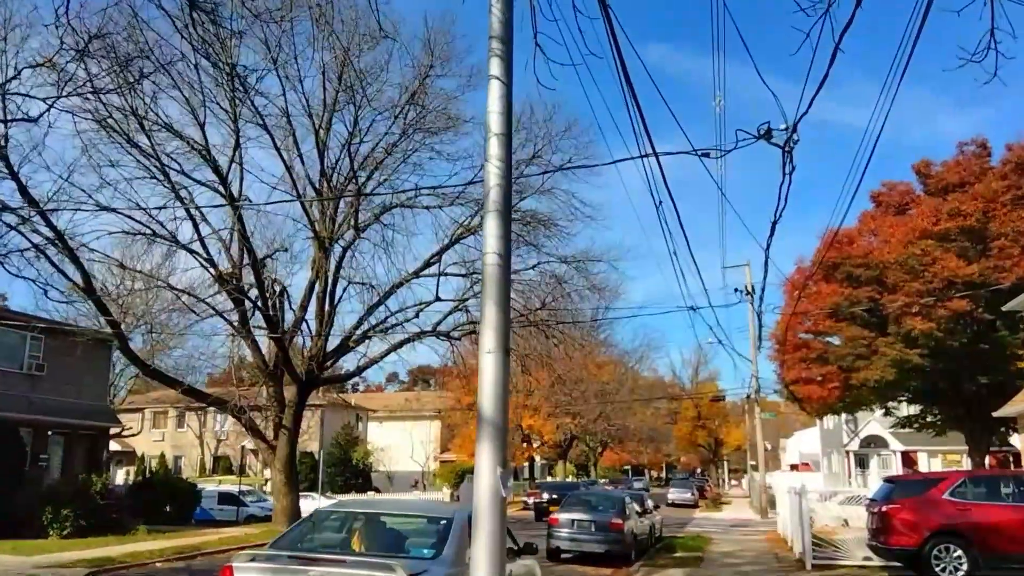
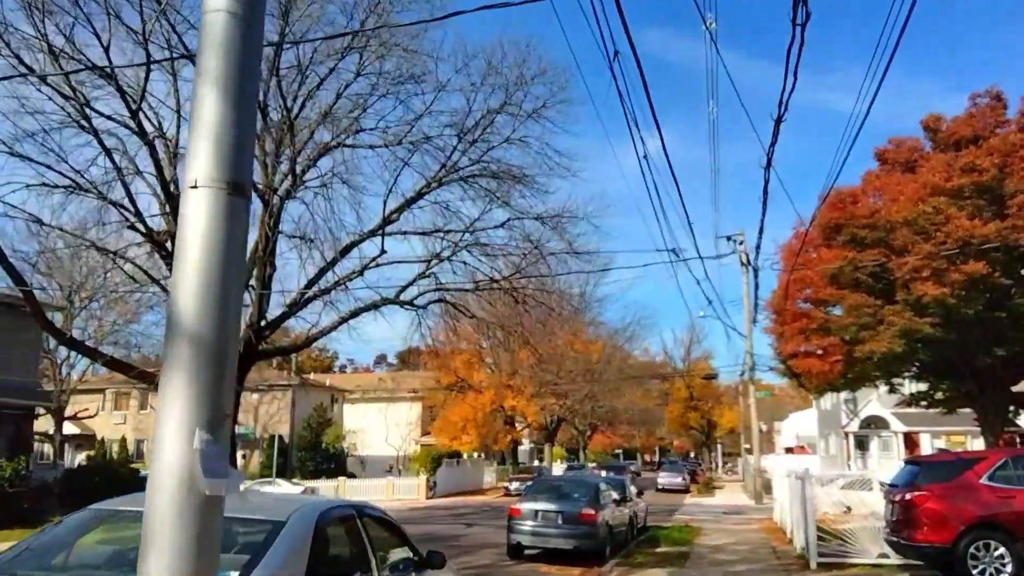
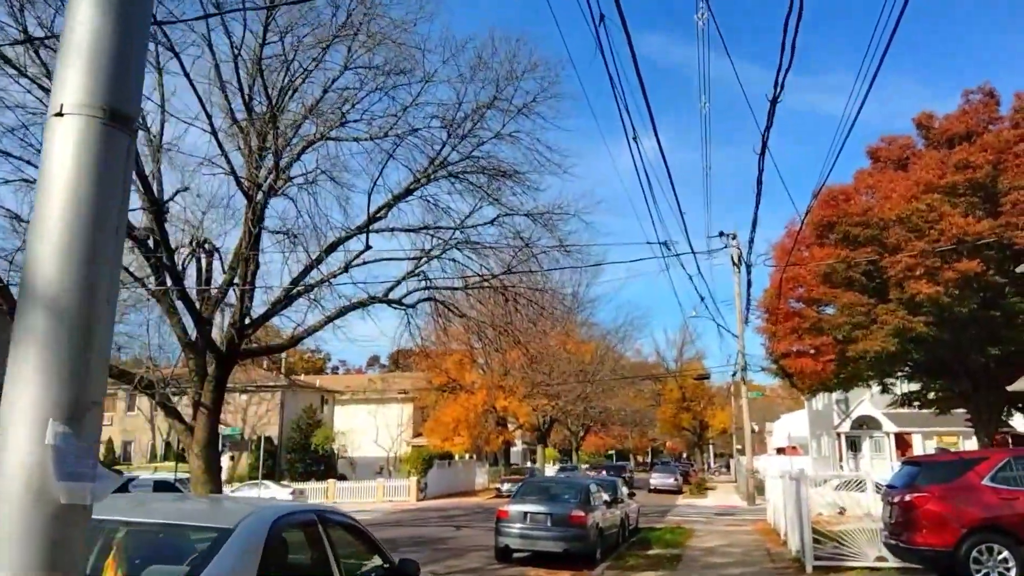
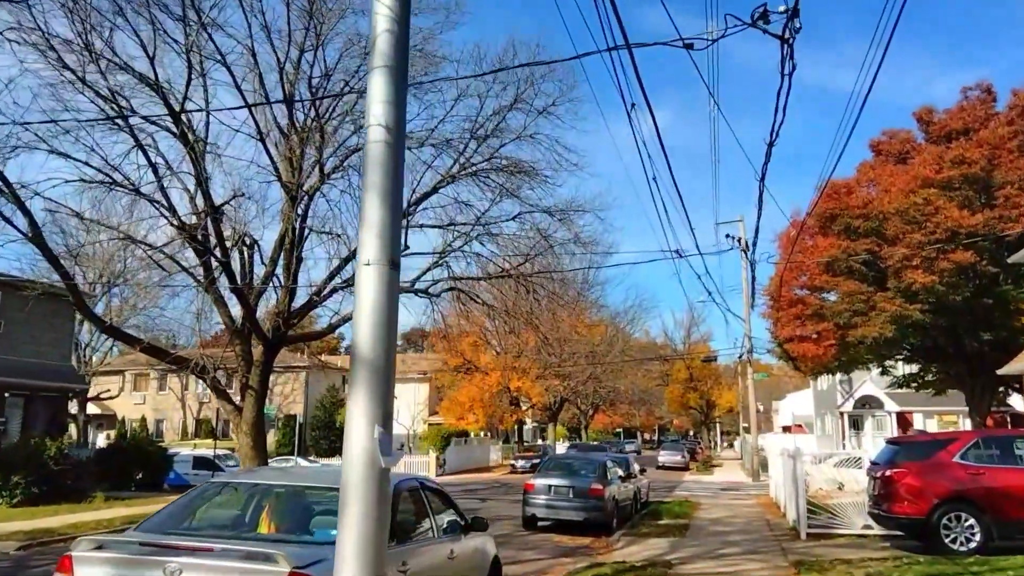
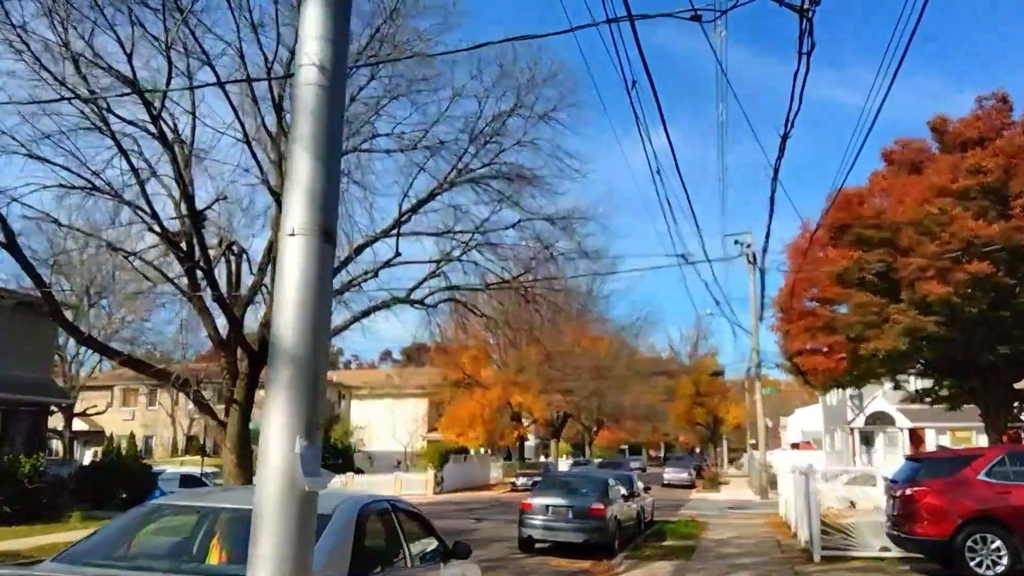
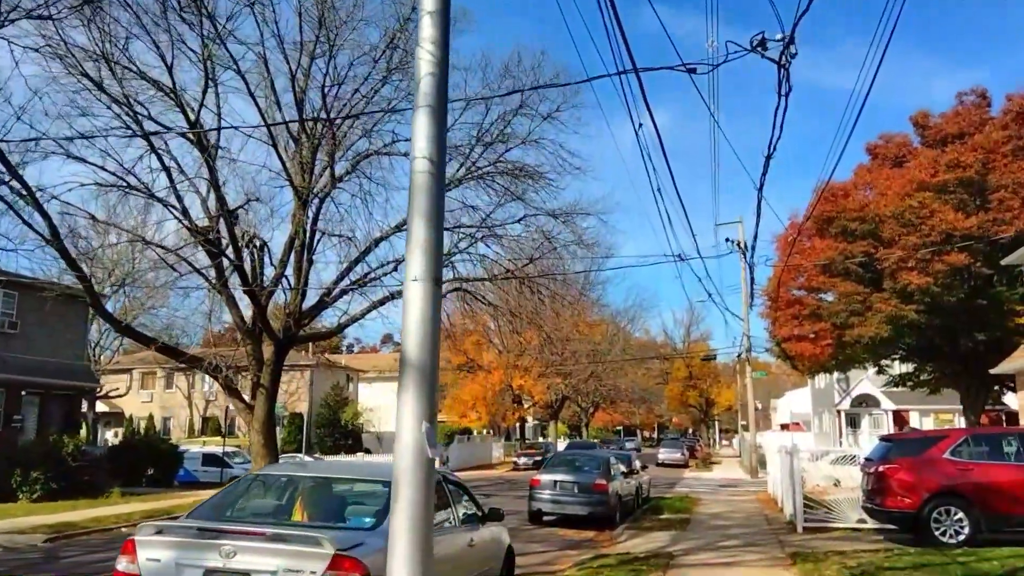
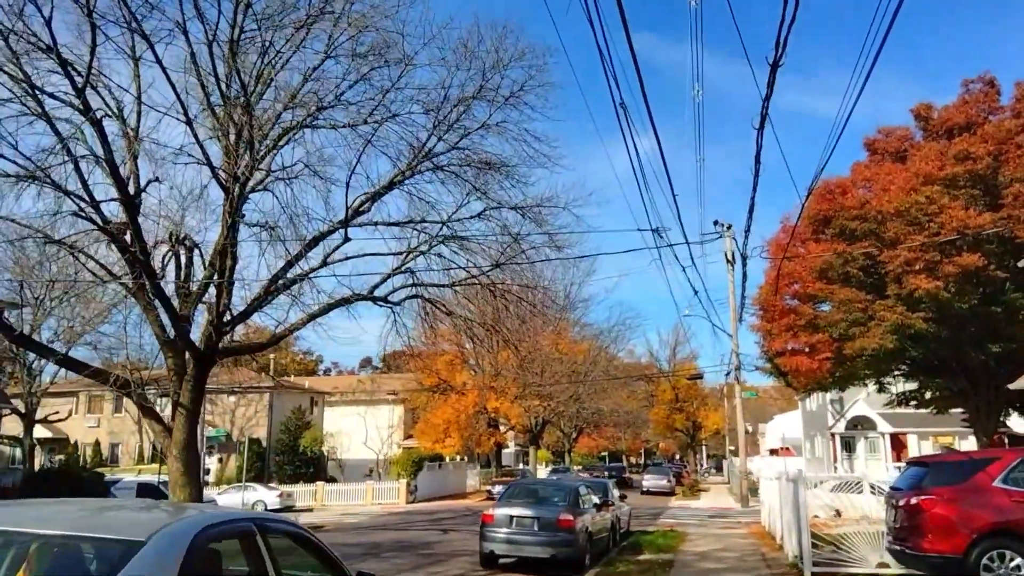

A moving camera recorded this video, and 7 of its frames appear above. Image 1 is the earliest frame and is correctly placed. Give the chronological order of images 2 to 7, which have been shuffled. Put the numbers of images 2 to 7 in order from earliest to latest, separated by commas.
6, 4, 5, 2, 3, 7
